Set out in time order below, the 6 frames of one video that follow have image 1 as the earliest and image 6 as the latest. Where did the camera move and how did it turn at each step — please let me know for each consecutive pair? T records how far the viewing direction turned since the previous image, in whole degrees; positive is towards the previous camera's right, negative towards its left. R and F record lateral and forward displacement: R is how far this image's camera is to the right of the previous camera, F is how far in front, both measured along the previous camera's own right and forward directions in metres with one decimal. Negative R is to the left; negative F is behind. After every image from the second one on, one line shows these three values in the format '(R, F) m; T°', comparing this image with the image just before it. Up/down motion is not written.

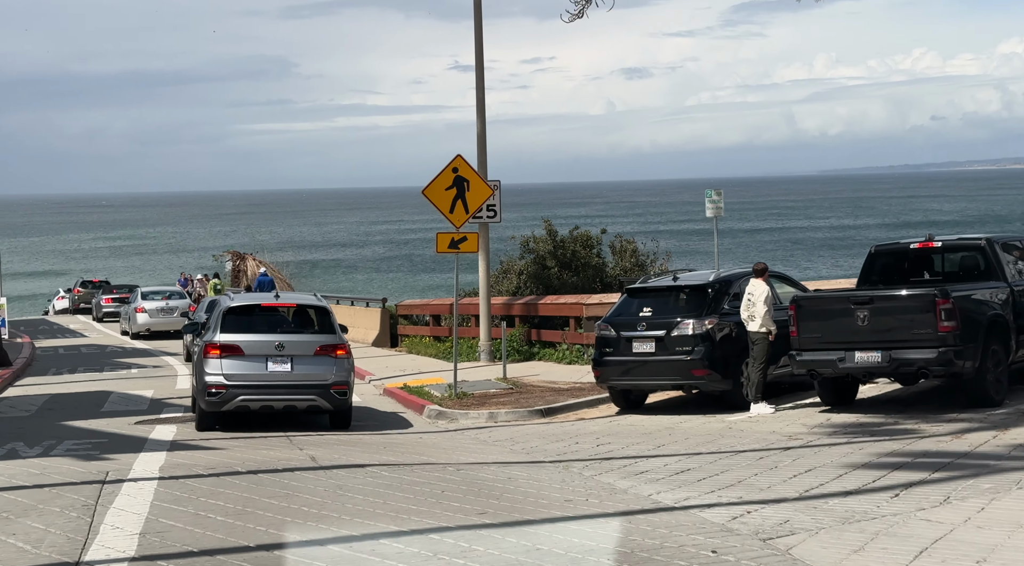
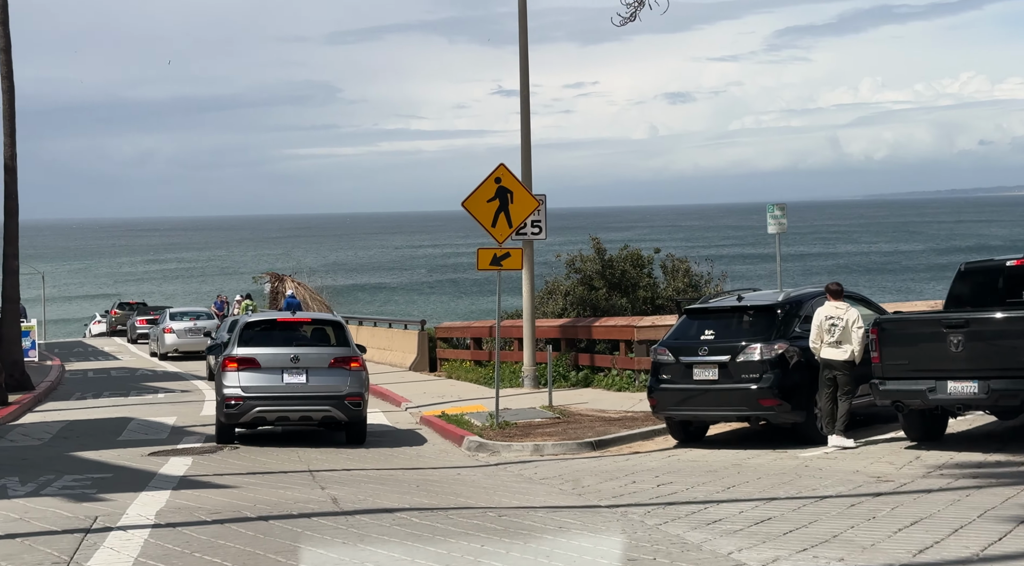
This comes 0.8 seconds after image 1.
(-0.1, +1.5) m; -2°
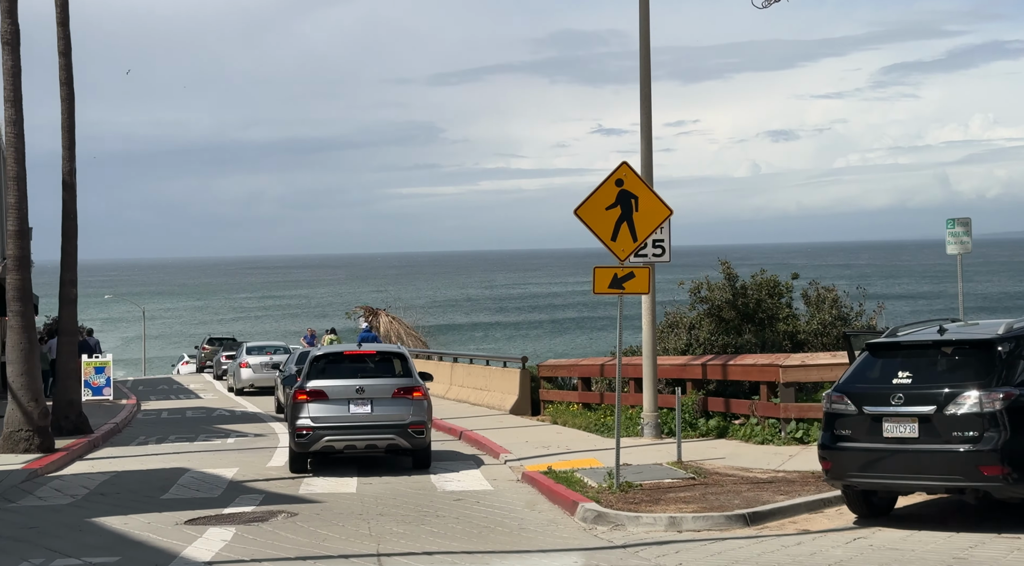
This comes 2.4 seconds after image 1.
(-0.2, +3.4) m; -4°
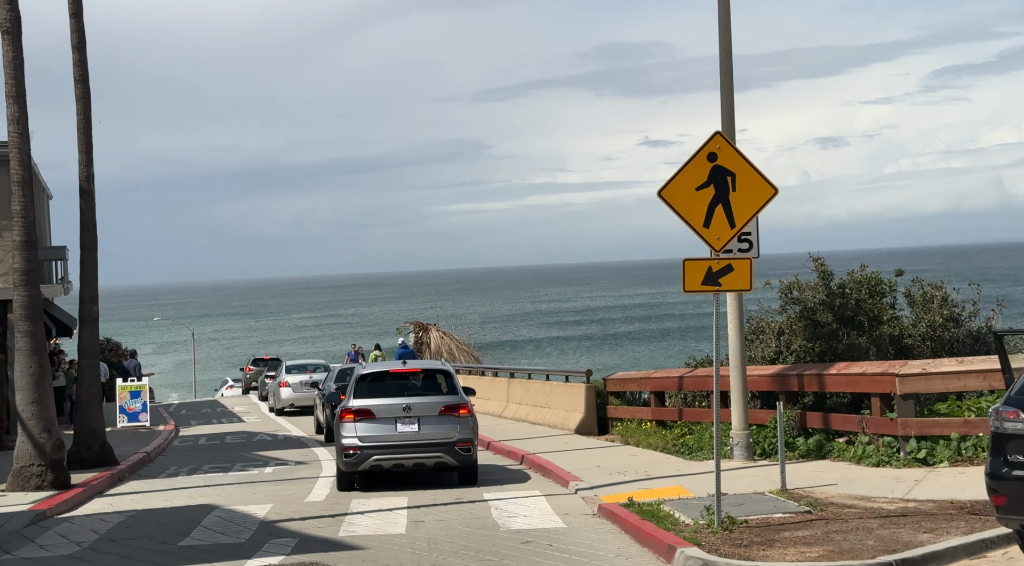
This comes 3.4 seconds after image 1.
(-0.2, +2.4) m; -2°
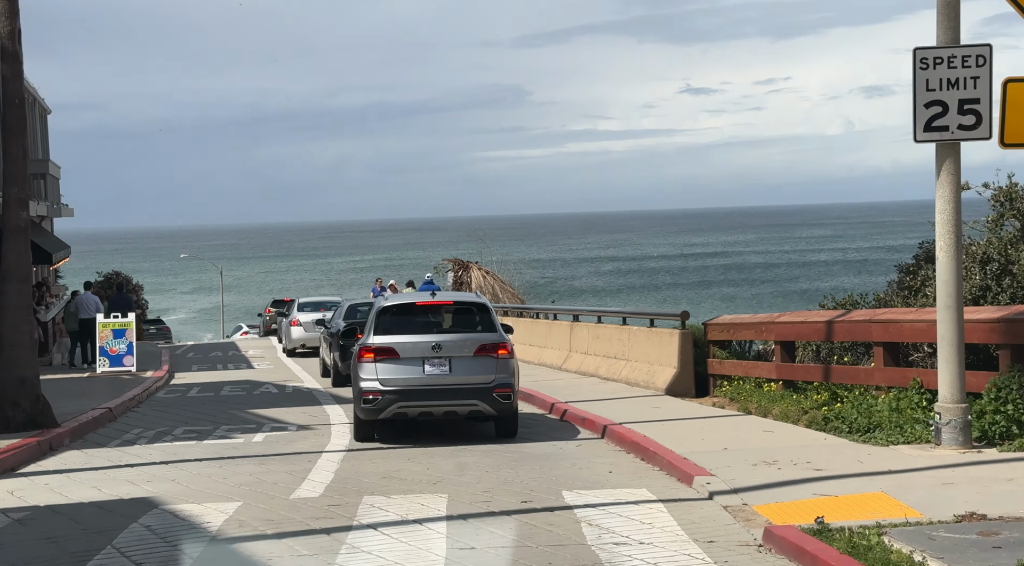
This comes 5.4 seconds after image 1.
(-0.4, +6.0) m; -1°
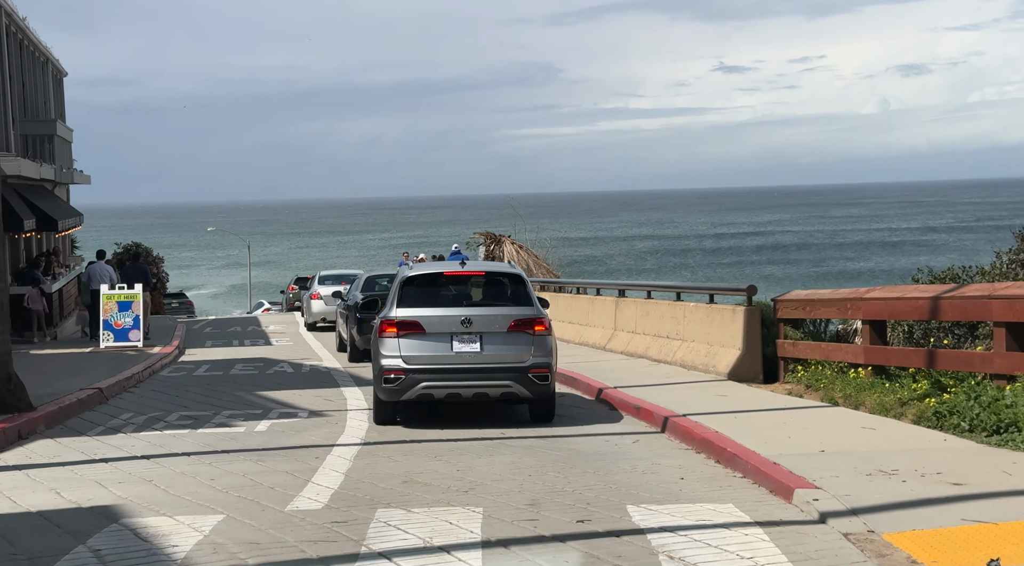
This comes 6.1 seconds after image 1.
(-0.1, +2.4) m; -1°
